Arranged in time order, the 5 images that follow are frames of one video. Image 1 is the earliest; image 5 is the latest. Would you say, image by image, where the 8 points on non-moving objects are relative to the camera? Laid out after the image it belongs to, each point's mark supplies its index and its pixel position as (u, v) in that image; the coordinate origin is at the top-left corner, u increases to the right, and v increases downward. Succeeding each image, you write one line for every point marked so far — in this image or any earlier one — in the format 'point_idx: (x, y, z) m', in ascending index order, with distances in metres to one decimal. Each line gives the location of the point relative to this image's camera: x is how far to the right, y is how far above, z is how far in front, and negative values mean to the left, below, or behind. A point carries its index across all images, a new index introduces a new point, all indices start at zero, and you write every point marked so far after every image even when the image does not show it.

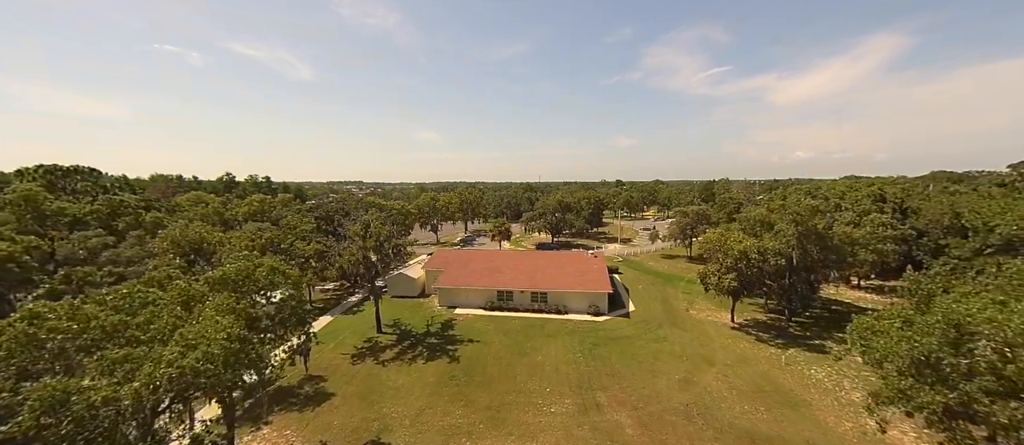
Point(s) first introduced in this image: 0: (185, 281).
0: (-12.7, -2.1, +14.8) m
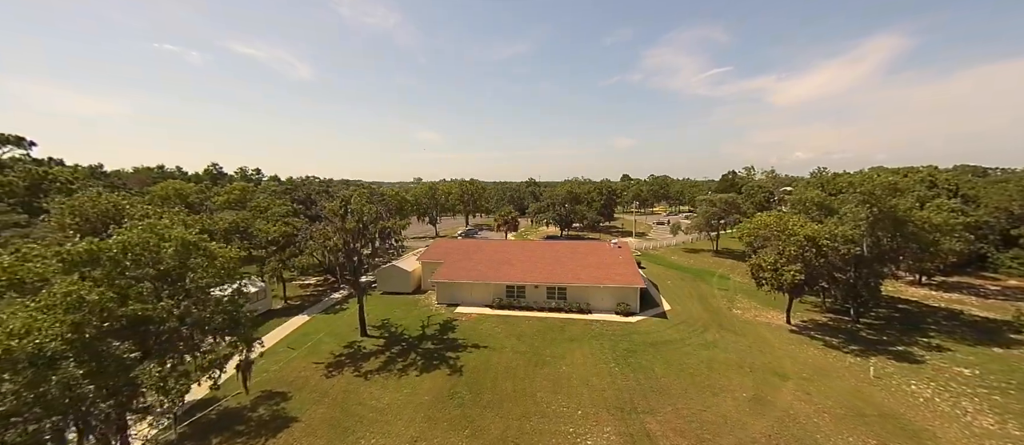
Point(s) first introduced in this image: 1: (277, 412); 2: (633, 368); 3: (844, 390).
0: (-11.8, -0.8, +9.5) m
1: (-10.0, -8.0, +16.3) m
2: (+6.2, -7.5, +19.9) m
3: (+15.9, -8.0, +18.4) m
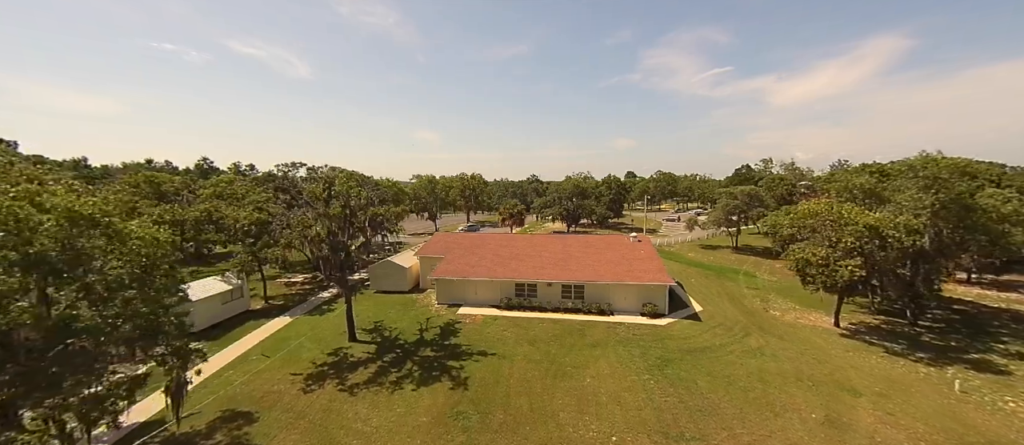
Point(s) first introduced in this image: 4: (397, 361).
0: (-11.1, -0.1, +6.2) m
1: (-9.3, -7.4, +13.1) m
2: (+6.9, -6.8, +16.7) m
3: (+16.5, -7.3, +15.2) m
4: (-5.5, -6.6, +18.4) m
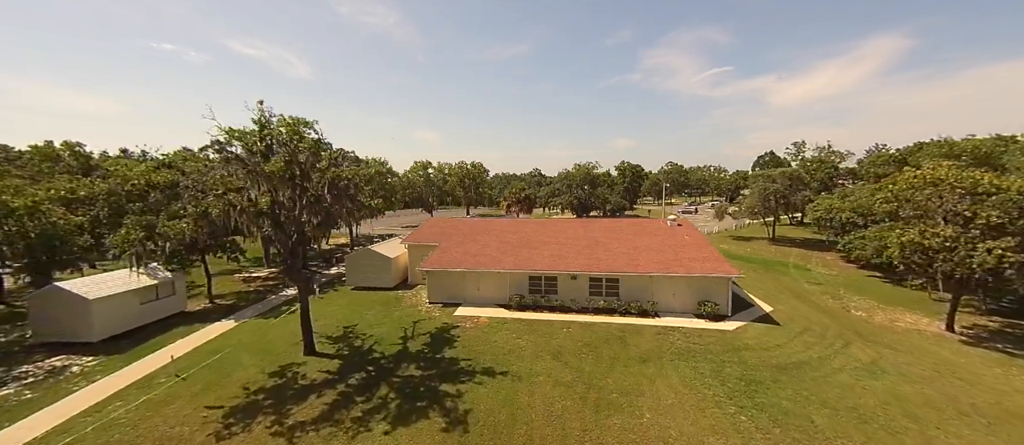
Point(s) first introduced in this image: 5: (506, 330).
0: (-10.5, +1.1, +0.7) m
1: (-8.7, -6.1, +7.6) m
2: (+7.5, -5.6, +11.1) m
3: (+17.2, -6.1, +9.7) m
4: (-4.8, -5.4, +12.8) m
5: (-0.3, -4.6, +16.6) m
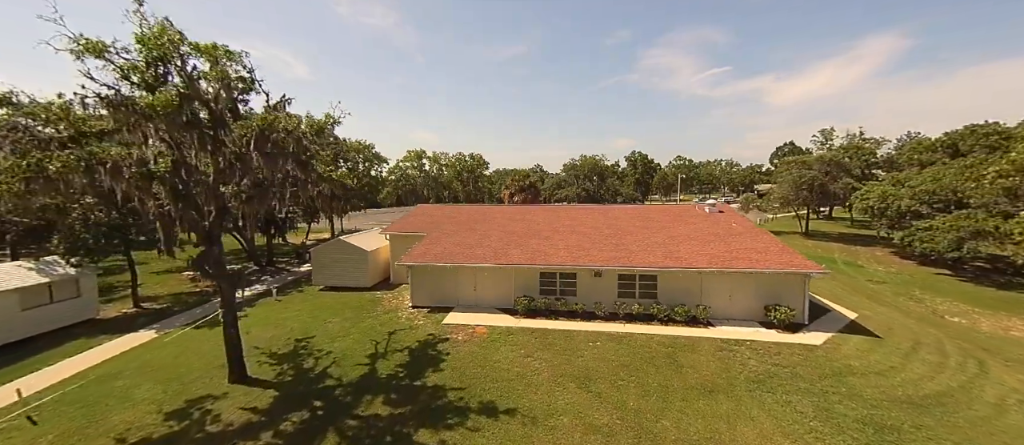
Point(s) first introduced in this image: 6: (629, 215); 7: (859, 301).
0: (-10.3, +1.8, -3.5) m
1: (-8.4, -5.4, +3.3) m
2: (+7.8, -4.9, +6.9) m
3: (+17.4, -5.3, +5.4) m
4: (-4.6, -4.6, +8.6) m
5: (0.0, -3.9, +12.3) m
6: (+6.0, +0.4, +19.6) m
7: (+14.9, -3.3, +16.6) m
